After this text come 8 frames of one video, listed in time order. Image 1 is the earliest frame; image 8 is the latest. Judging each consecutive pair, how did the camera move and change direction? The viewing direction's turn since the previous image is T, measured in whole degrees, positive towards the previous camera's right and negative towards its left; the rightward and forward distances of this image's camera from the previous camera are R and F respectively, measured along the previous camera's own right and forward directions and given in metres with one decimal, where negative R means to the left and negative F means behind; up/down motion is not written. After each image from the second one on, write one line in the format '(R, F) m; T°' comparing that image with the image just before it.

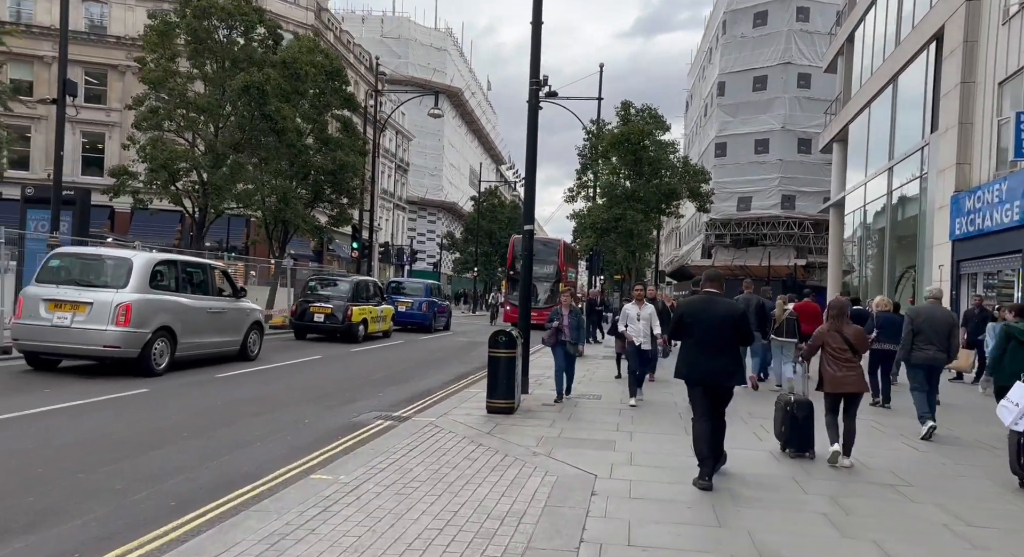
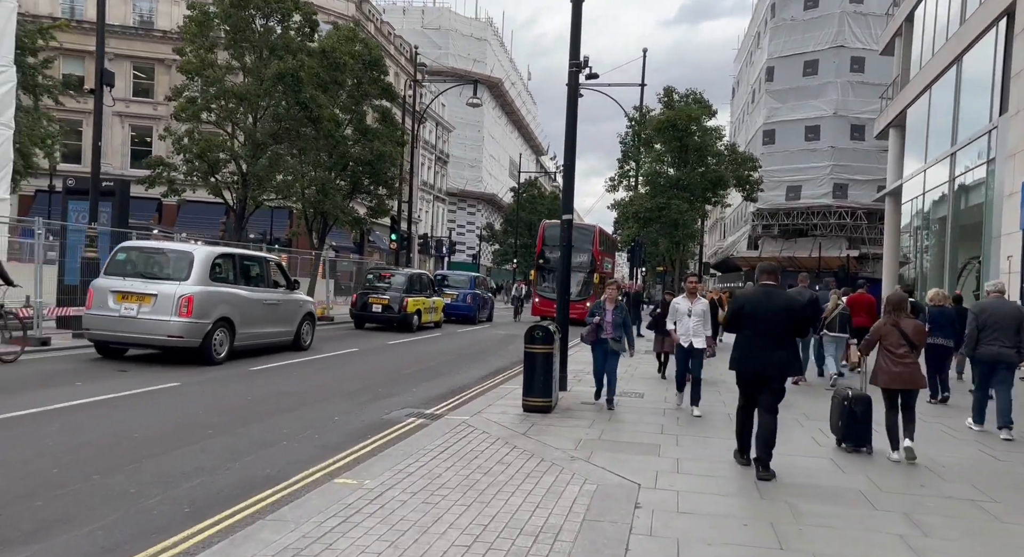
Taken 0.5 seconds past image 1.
(+0.1, +0.5) m; -3°
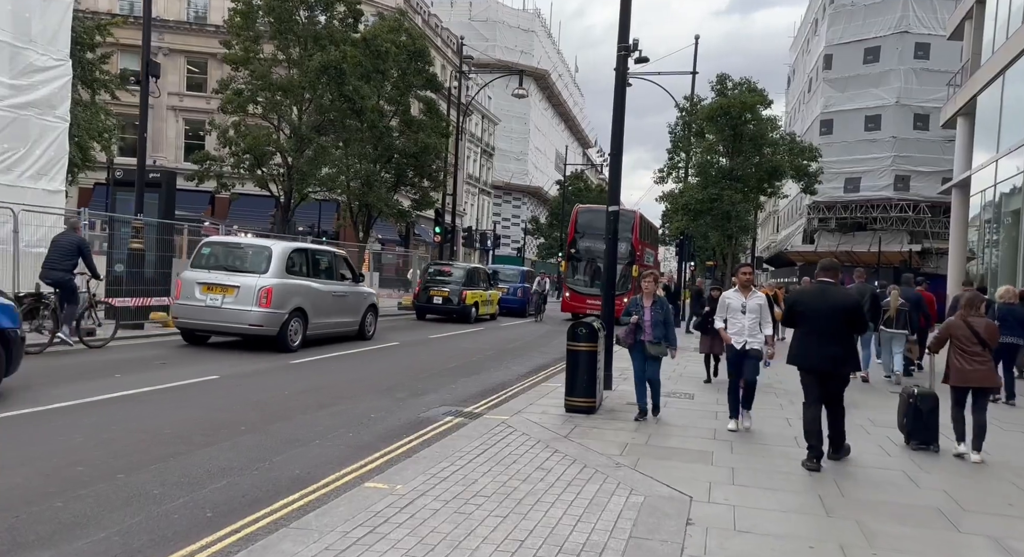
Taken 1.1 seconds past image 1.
(0.0, +0.4) m; -3°
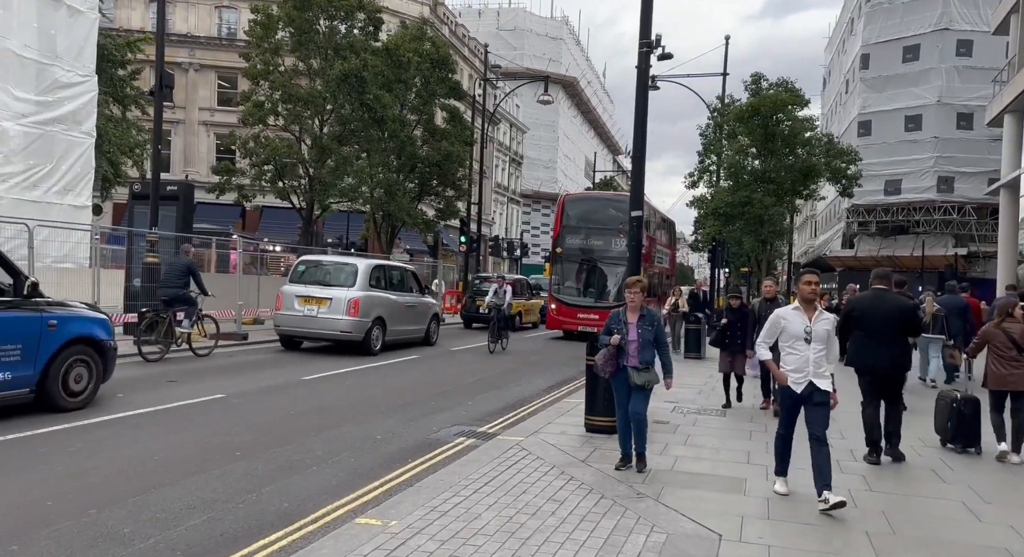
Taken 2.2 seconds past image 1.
(+0.2, +0.6) m; -2°
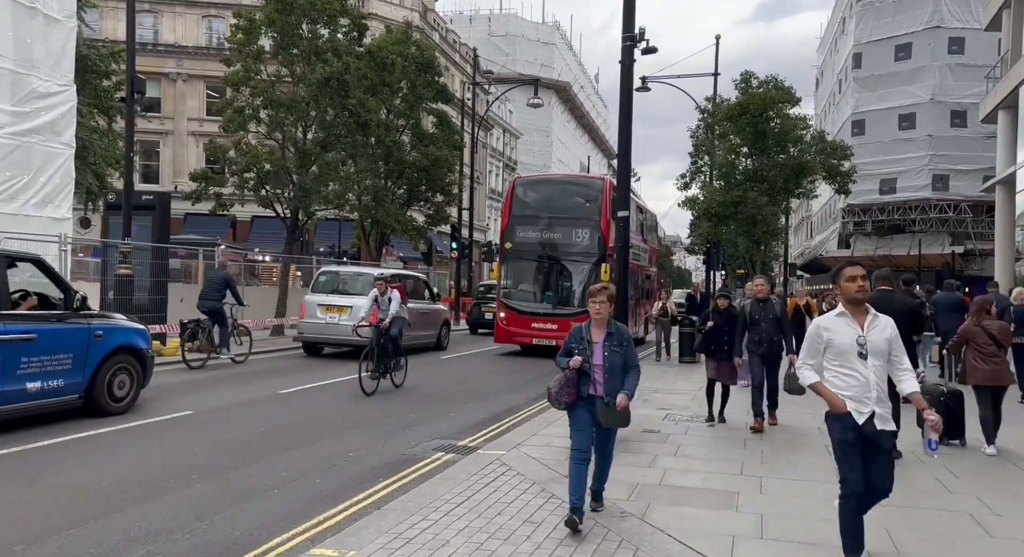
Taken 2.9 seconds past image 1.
(+0.2, +0.4) m; 0°
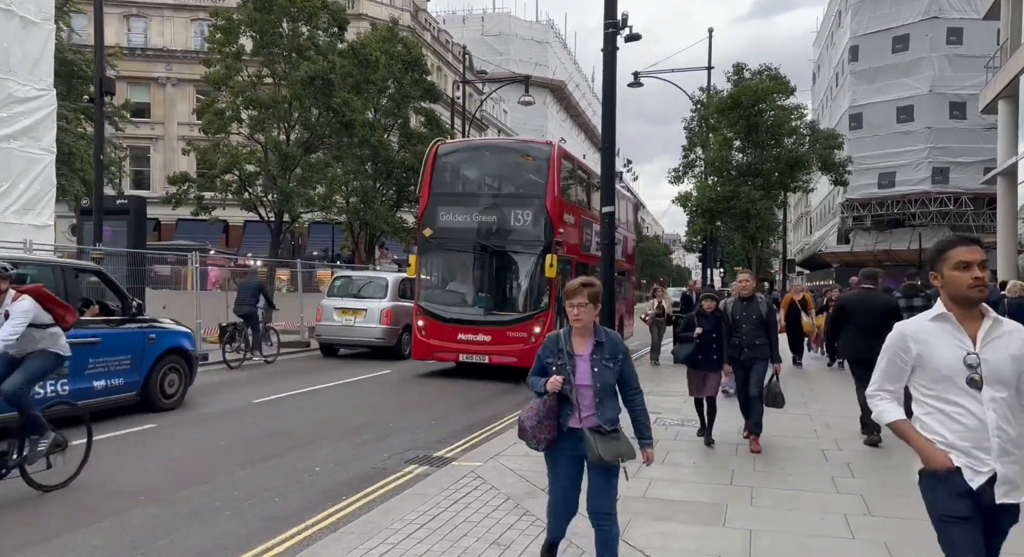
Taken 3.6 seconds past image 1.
(+0.2, +0.5) m; 0°
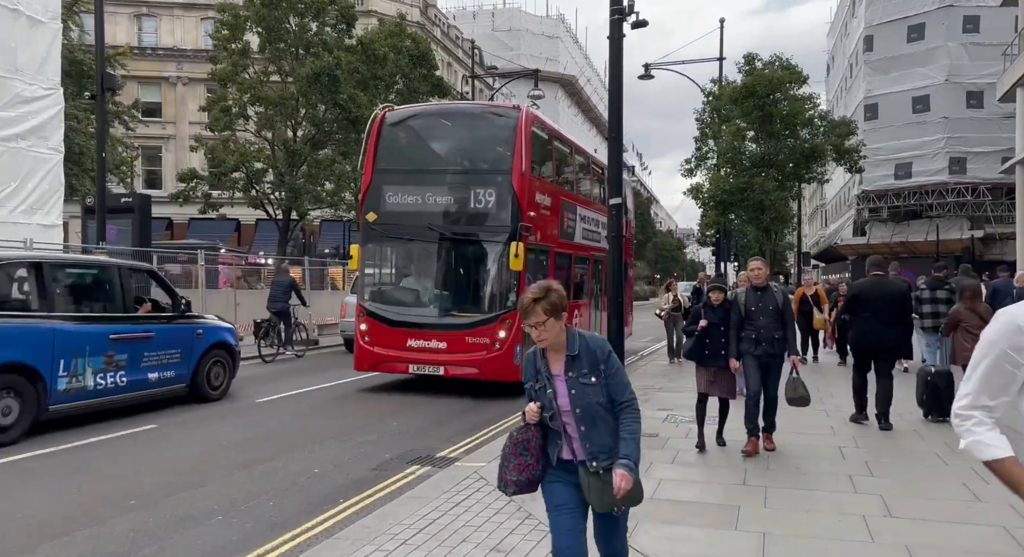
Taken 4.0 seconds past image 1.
(+0.1, +0.2) m; -1°
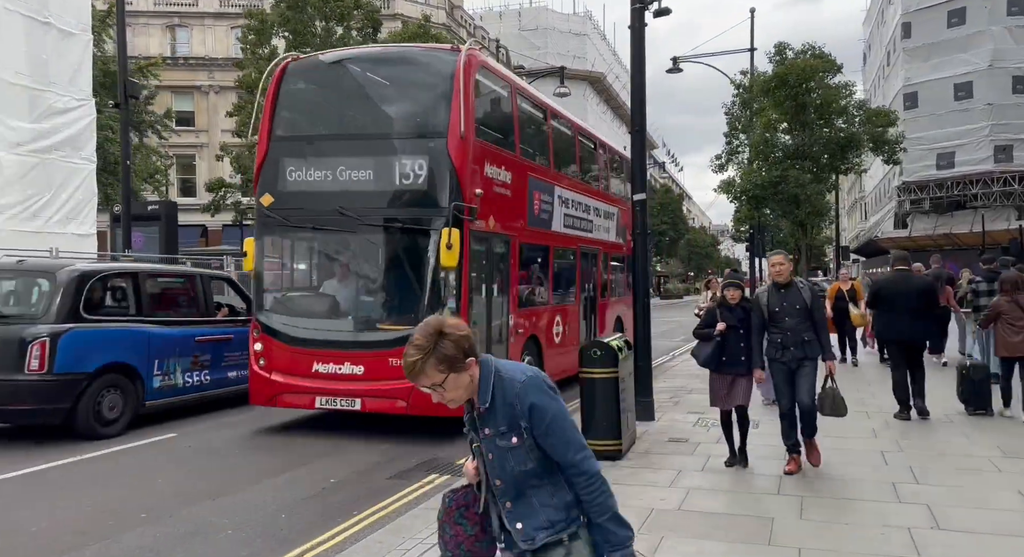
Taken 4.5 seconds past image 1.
(+0.1, +0.3) m; -3°
